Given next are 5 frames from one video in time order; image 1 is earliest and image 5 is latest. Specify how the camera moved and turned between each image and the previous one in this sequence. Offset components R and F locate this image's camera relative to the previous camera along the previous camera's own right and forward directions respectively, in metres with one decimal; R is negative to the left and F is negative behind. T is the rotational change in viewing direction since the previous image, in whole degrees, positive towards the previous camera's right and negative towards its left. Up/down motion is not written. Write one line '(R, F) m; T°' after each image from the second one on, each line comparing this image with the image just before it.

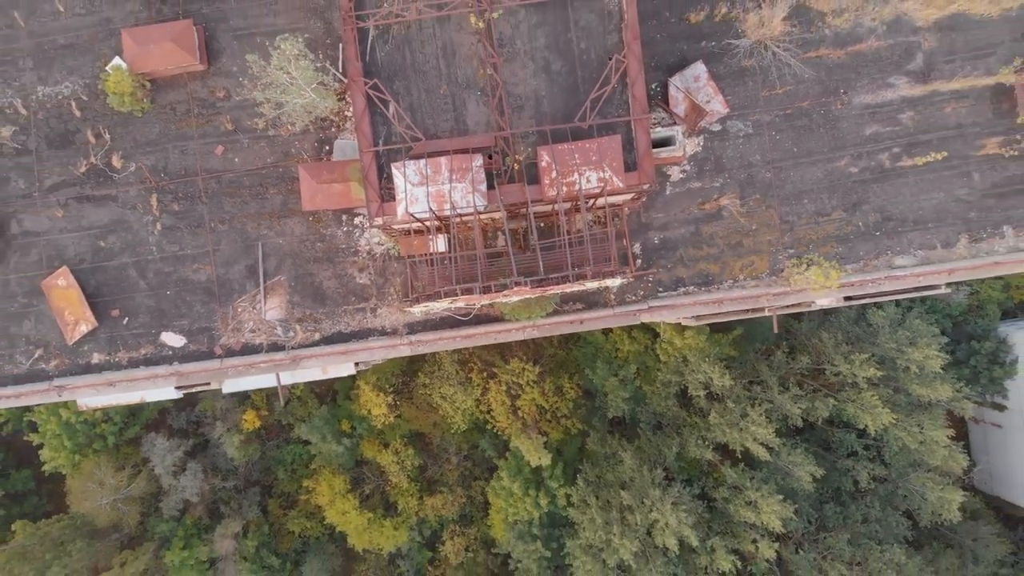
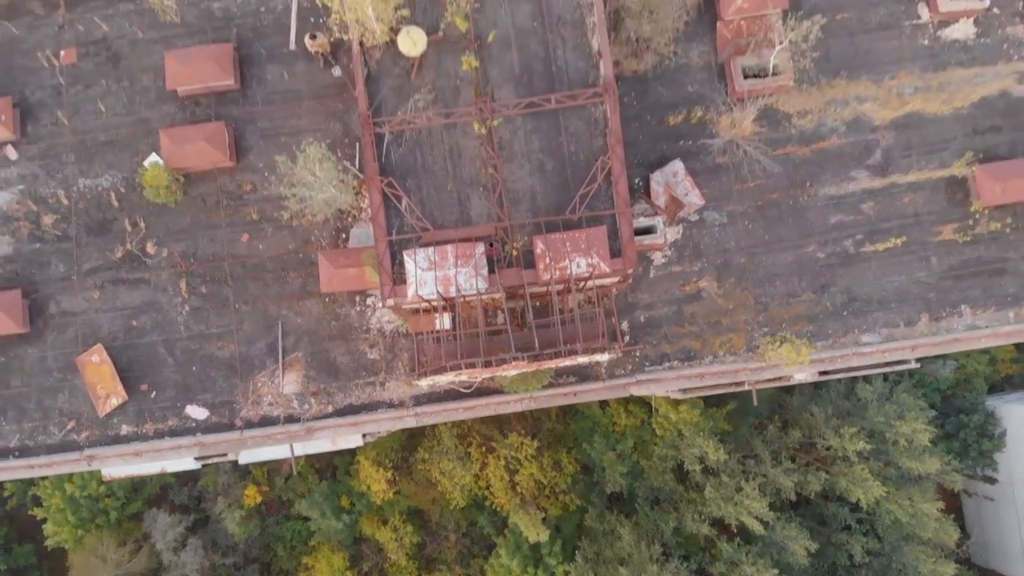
(0.0, -1.2) m; 0°
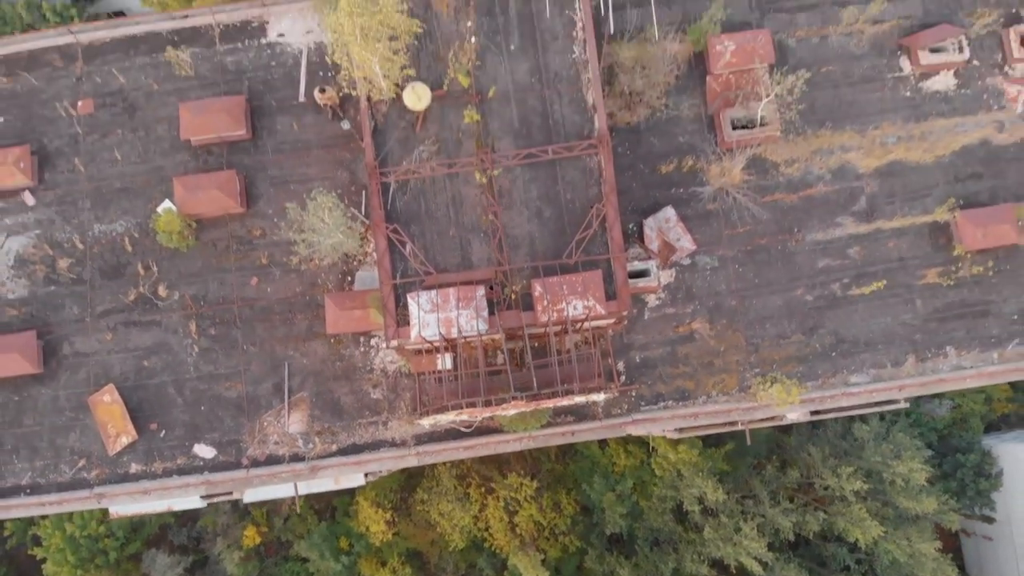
(0.0, -0.5) m; 0°
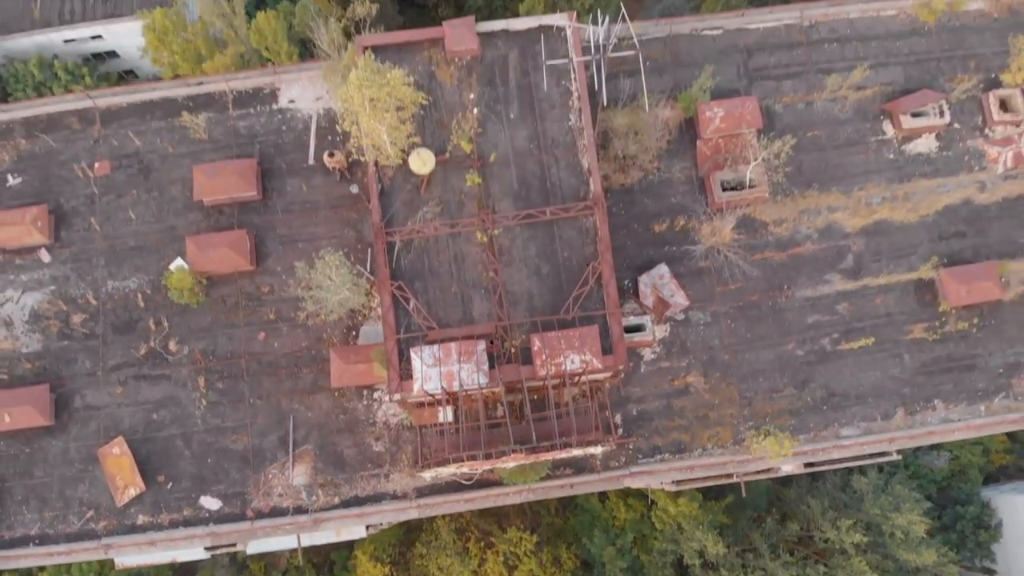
(0.0, -0.5) m; 0°
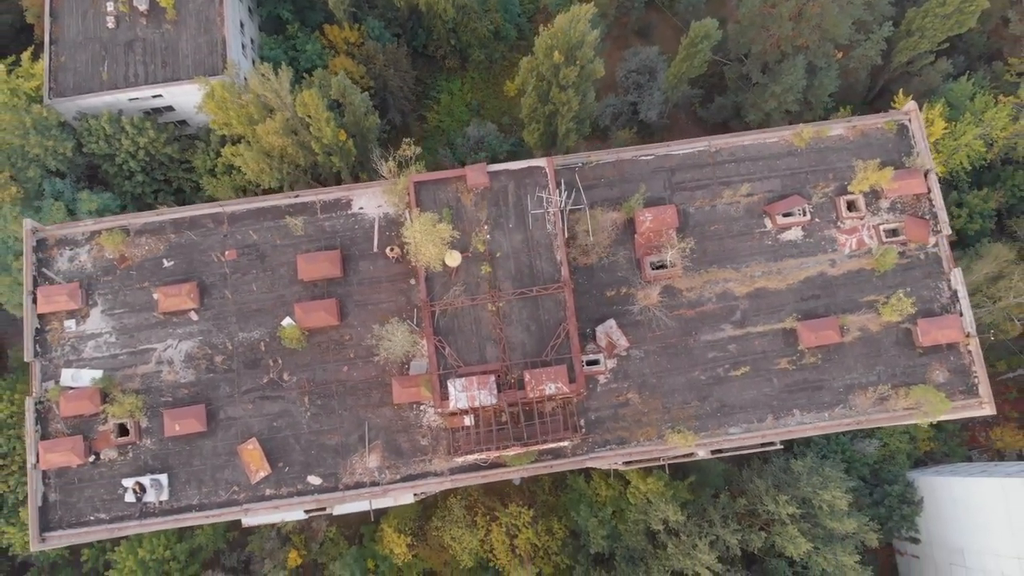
(+0.1, -8.1) m; 0°
